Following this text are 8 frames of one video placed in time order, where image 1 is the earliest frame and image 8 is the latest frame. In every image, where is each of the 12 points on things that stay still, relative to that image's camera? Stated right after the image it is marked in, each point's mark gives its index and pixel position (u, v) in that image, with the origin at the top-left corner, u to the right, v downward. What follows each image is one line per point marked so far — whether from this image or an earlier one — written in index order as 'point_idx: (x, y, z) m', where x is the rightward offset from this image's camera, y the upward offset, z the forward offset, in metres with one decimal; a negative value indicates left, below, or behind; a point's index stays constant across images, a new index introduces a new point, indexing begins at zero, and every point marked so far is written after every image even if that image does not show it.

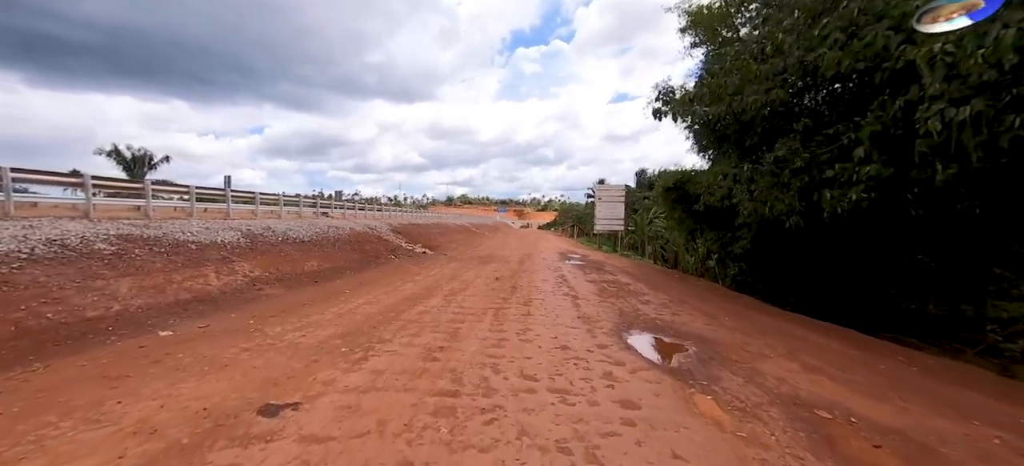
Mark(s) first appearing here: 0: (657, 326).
0: (+2.1, -1.4, +5.4) m
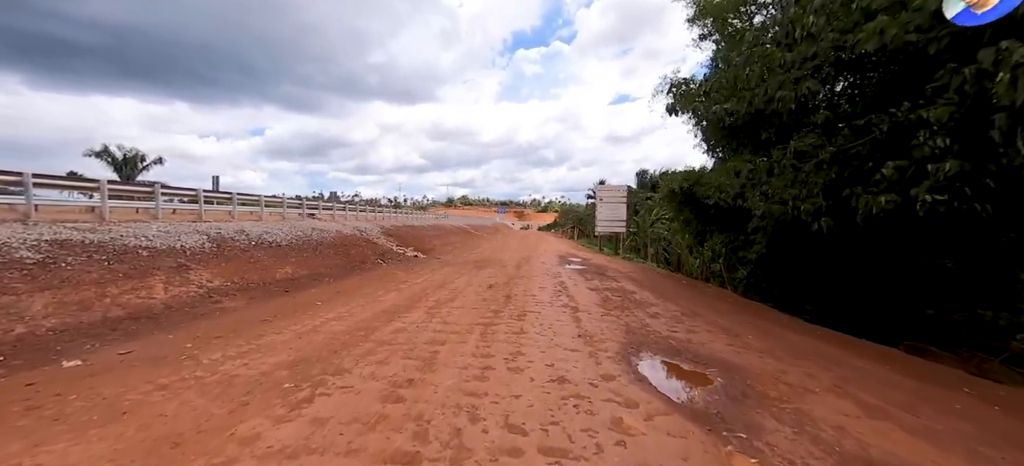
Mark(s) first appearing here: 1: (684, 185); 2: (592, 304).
0: (+2.0, -1.4, +4.6) m
1: (+5.2, +1.5, +11.0) m
2: (+1.5, -1.4, +7.0) m
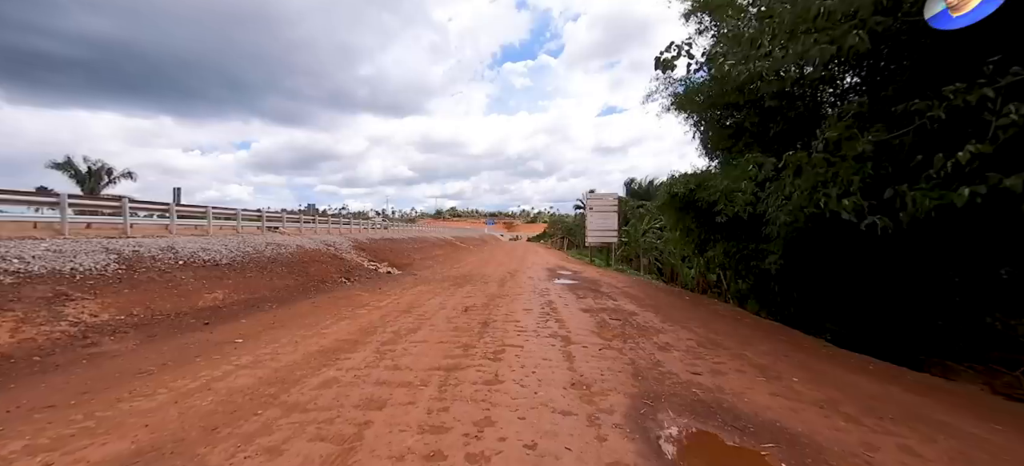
0: (+1.7, -1.5, +3.3) m
1: (+4.7, +1.2, +9.9) m
2: (+1.2, -1.5, +5.8) m
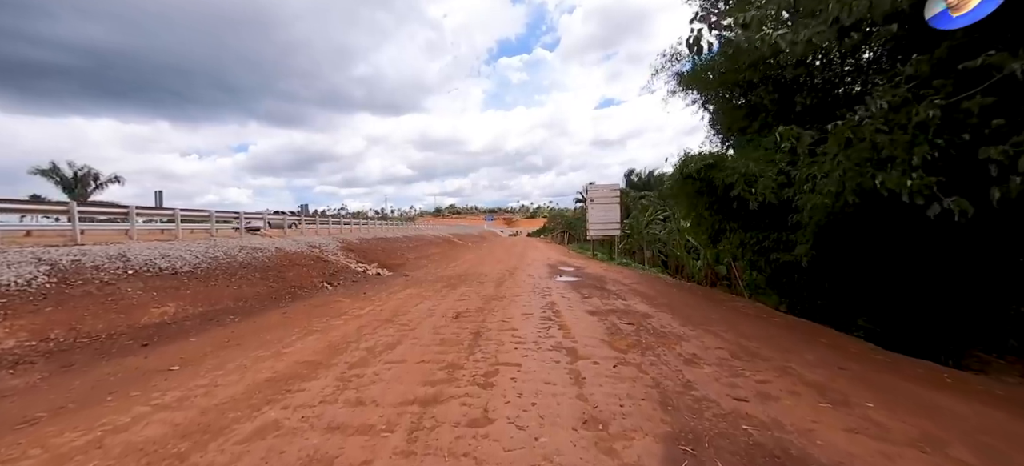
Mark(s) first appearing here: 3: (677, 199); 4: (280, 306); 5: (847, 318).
0: (+1.6, -1.4, +2.5) m
1: (+4.6, +1.5, +9.0) m
2: (+1.1, -1.4, +4.9) m
3: (+4.9, +1.1, +10.6) m
4: (-4.3, -1.4, +6.9) m
5: (+7.0, -1.8, +7.8) m
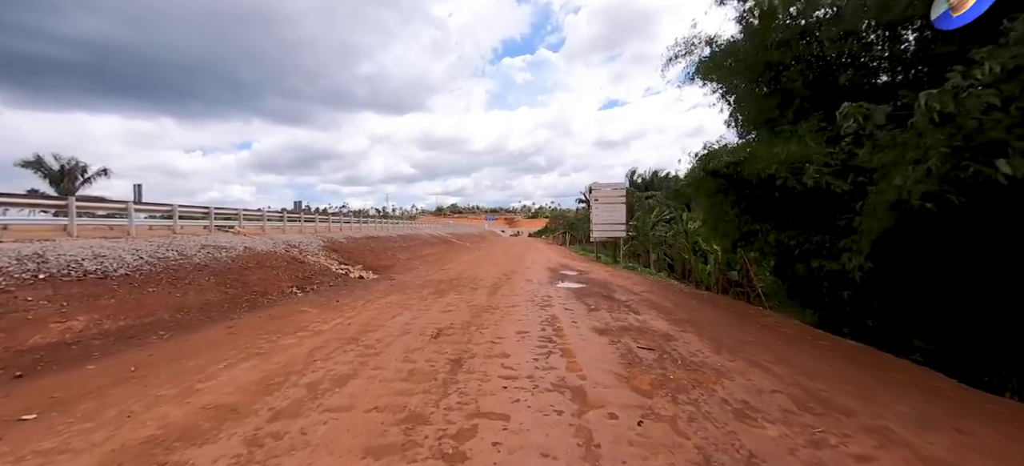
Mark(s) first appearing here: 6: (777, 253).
0: (+1.5, -1.5, +1.3) m
1: (+4.5, +1.4, +7.9) m
2: (+1.0, -1.5, +3.8) m
3: (+4.8, +1.0, +9.5) m
4: (-4.4, -1.3, +5.8) m
5: (+6.9, -1.9, +6.6) m
6: (+5.8, -0.4, +8.2) m
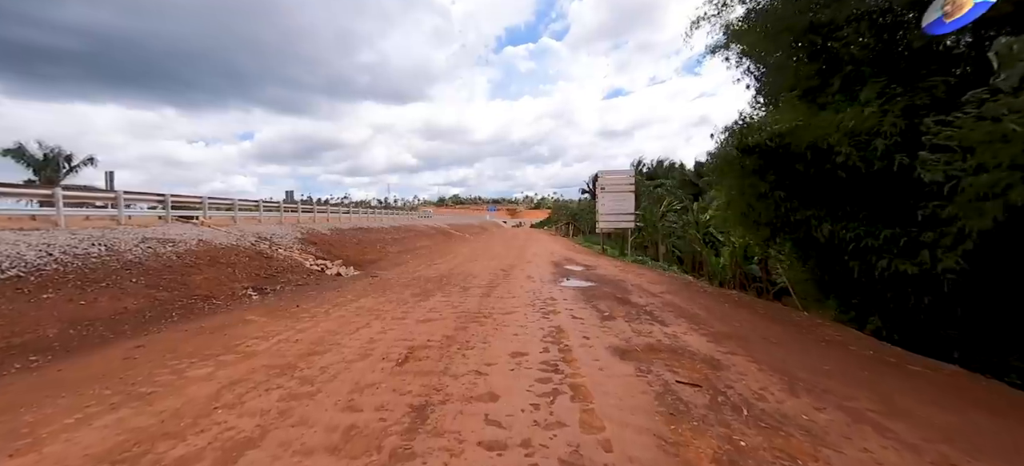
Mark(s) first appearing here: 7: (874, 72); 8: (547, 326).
0: (+1.4, -1.5, 0.0) m
1: (+4.5, +1.6, +6.5) m
2: (+0.9, -1.4, +2.5) m
3: (+4.8, +1.2, +8.1) m
4: (-4.5, -1.2, +4.5) m
5: (+6.9, -1.8, +5.3) m
6: (+5.8, -0.3, +6.8) m
7: (+6.0, +2.7, +6.2) m
8: (+0.5, -1.3, +5.3) m
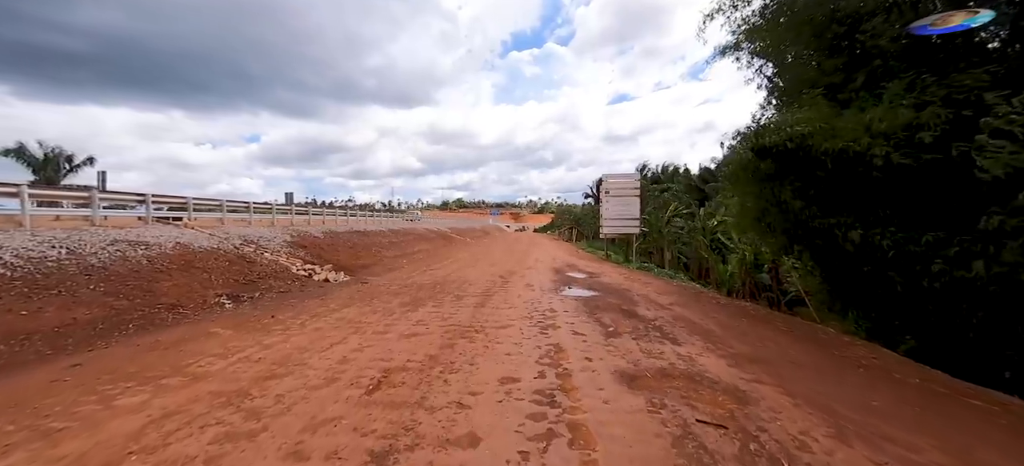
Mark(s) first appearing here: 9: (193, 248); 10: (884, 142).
0: (+1.3, -1.5, -0.6) m
1: (+4.4, +1.4, +5.9) m
2: (+0.8, -1.5, +1.9) m
3: (+4.7, +1.1, +7.5) m
4: (-4.6, -1.2, +4.0) m
5: (+6.8, -1.9, +4.6) m
6: (+5.7, -0.4, +6.2) m
7: (+6.0, +2.6, +5.7) m
8: (+0.4, -1.4, +4.7) m
9: (-6.6, -0.3, +7.7) m
10: (+4.7, +1.1, +4.6) m
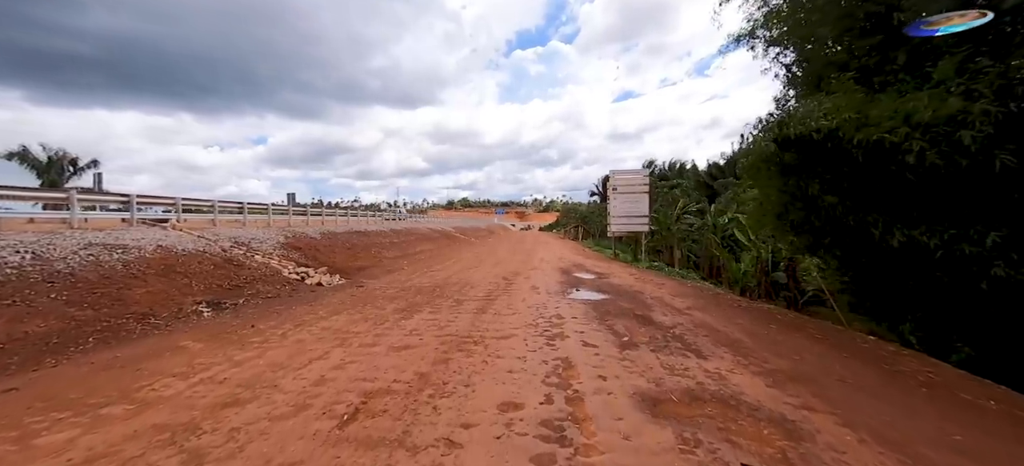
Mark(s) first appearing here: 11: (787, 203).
0: (+1.2, -1.5, -1.1) m
1: (+4.4, +1.5, +5.3) m
2: (+0.8, -1.5, +1.3) m
3: (+4.8, +1.1, +6.9) m
4: (-4.6, -1.3, +3.5) m
5: (+6.8, -1.8, +4.0) m
6: (+5.7, -0.4, +5.6) m
7: (+6.0, +2.6, +5.0) m
8: (+0.5, -1.4, +4.2) m
9: (-6.5, -0.4, +7.2) m
10: (+4.7, +1.1, +4.0) m
11: (+5.0, +0.5, +6.7) m
